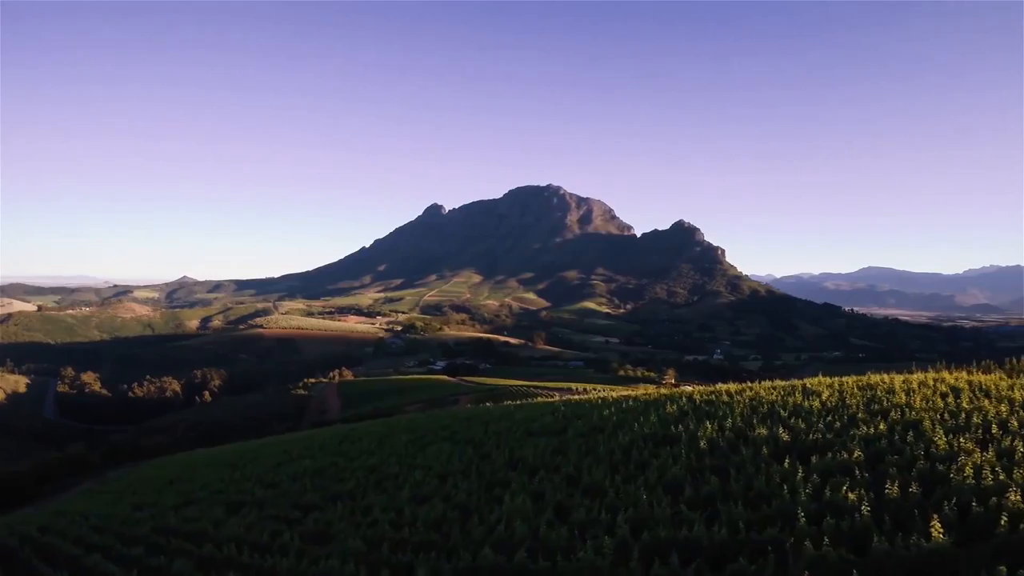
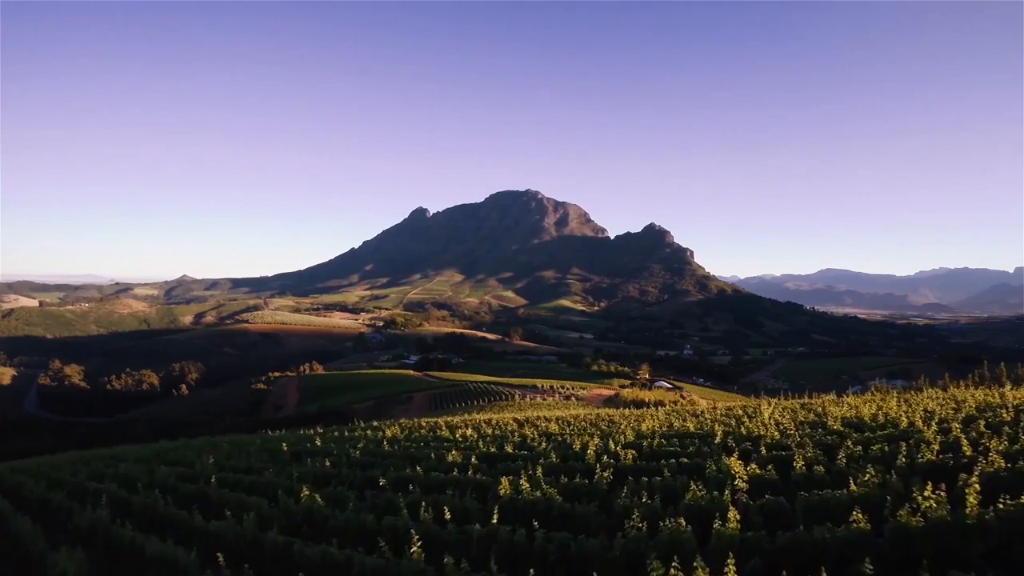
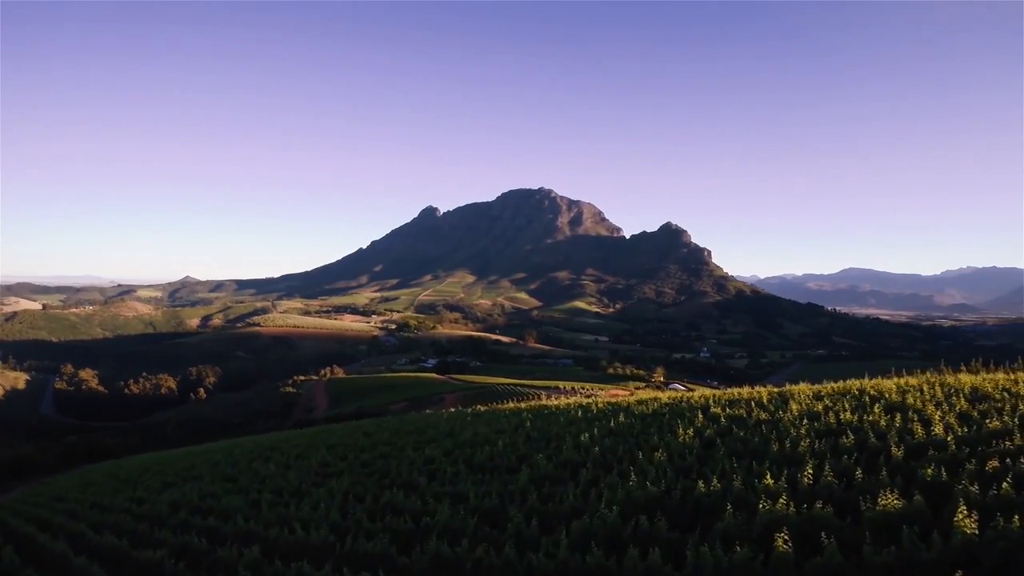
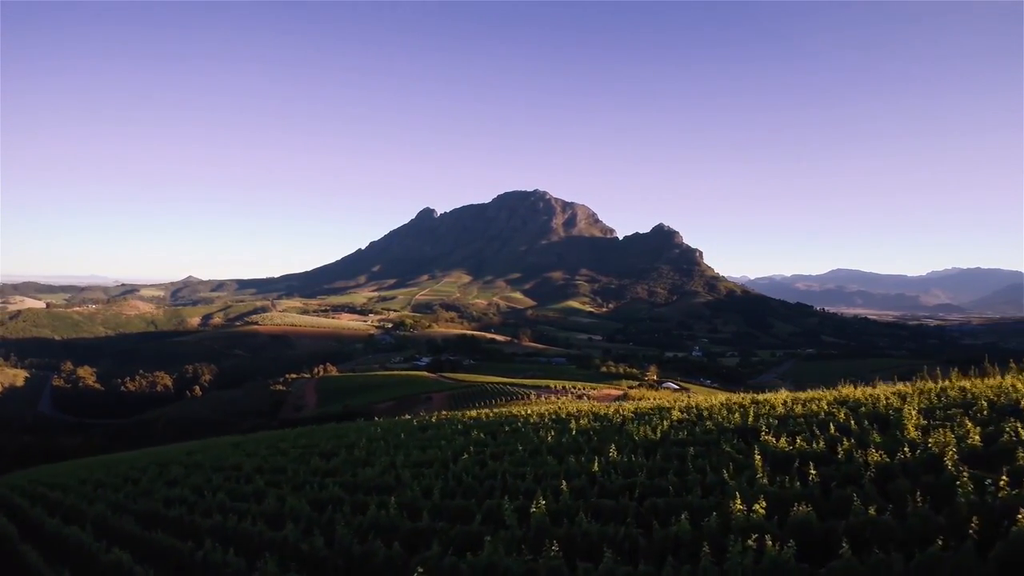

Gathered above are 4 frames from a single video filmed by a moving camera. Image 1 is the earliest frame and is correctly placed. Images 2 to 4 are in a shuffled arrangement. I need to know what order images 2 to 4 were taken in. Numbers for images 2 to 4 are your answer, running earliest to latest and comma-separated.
3, 4, 2
